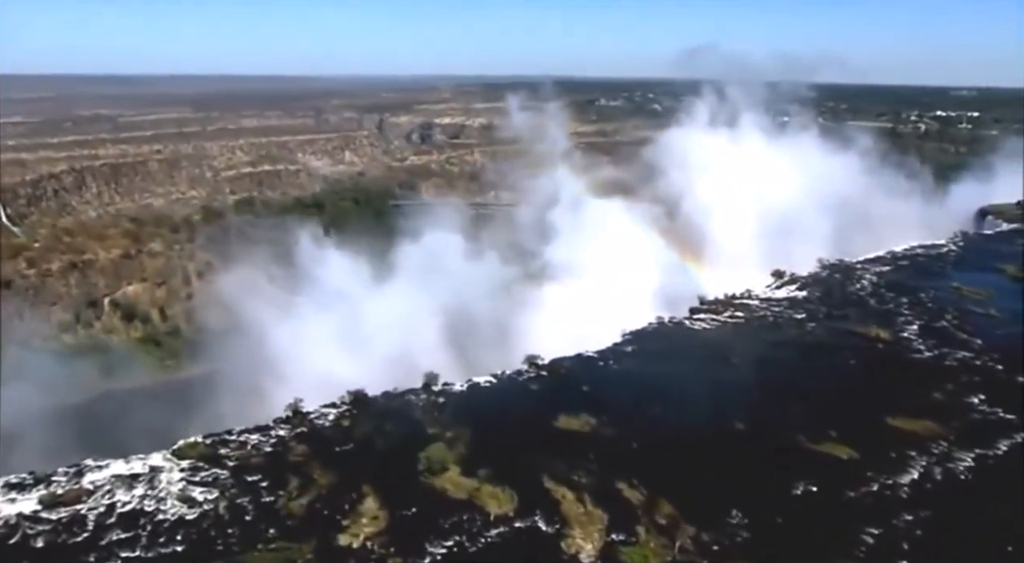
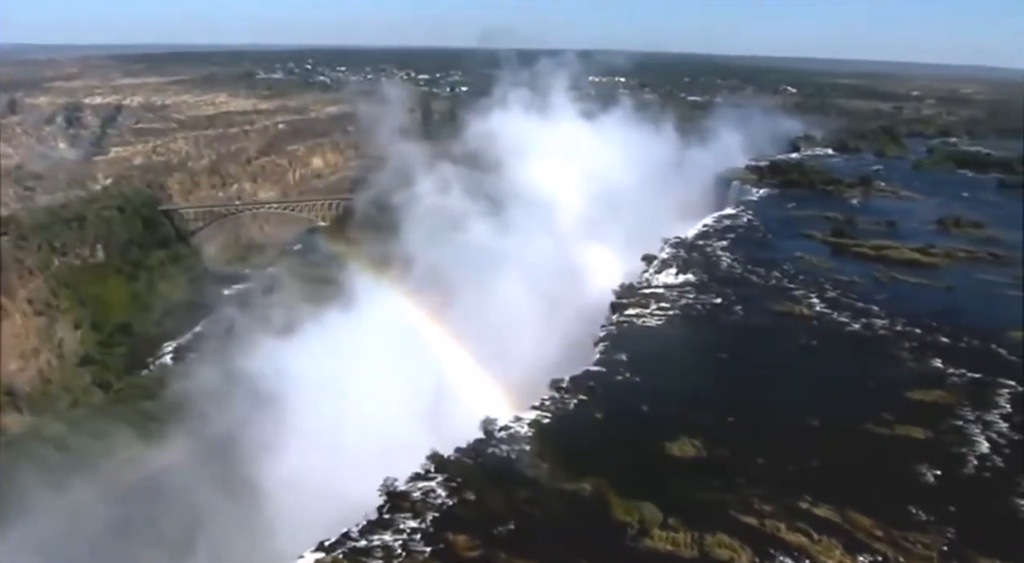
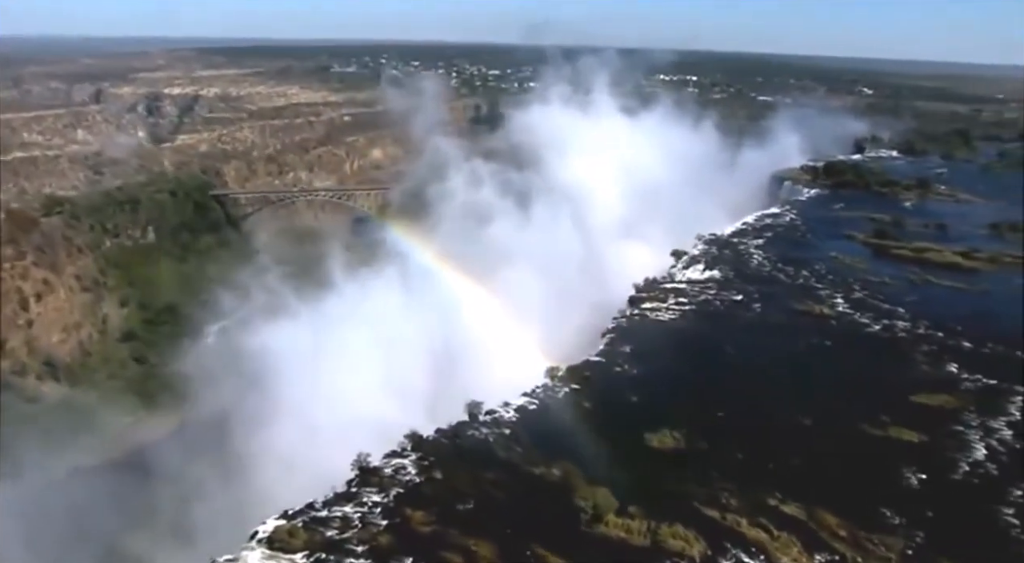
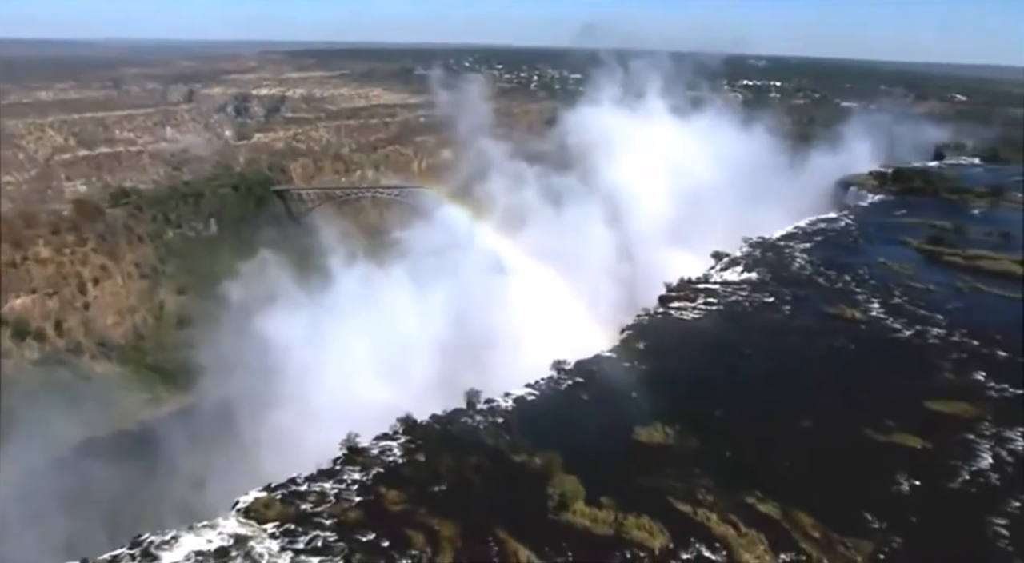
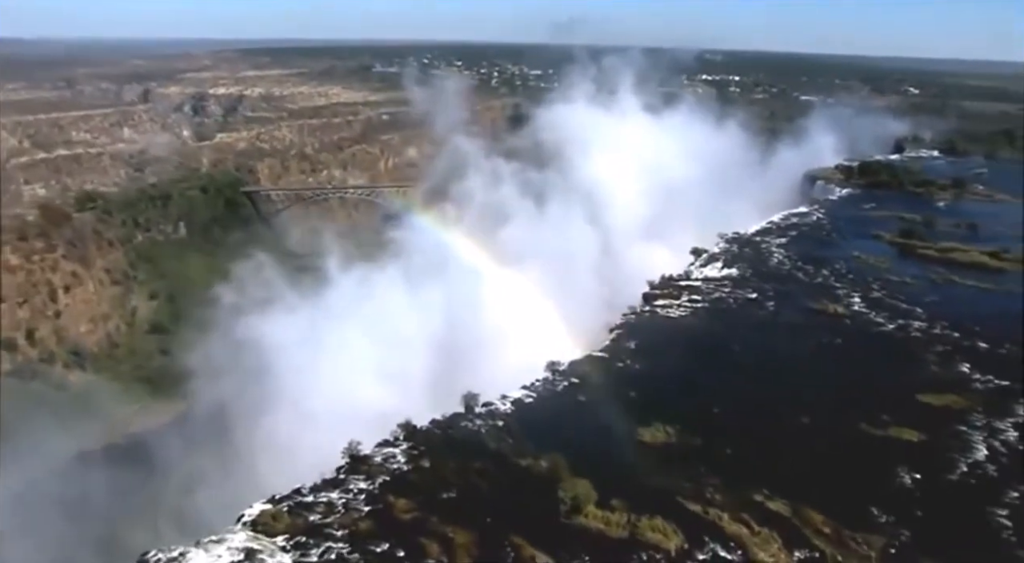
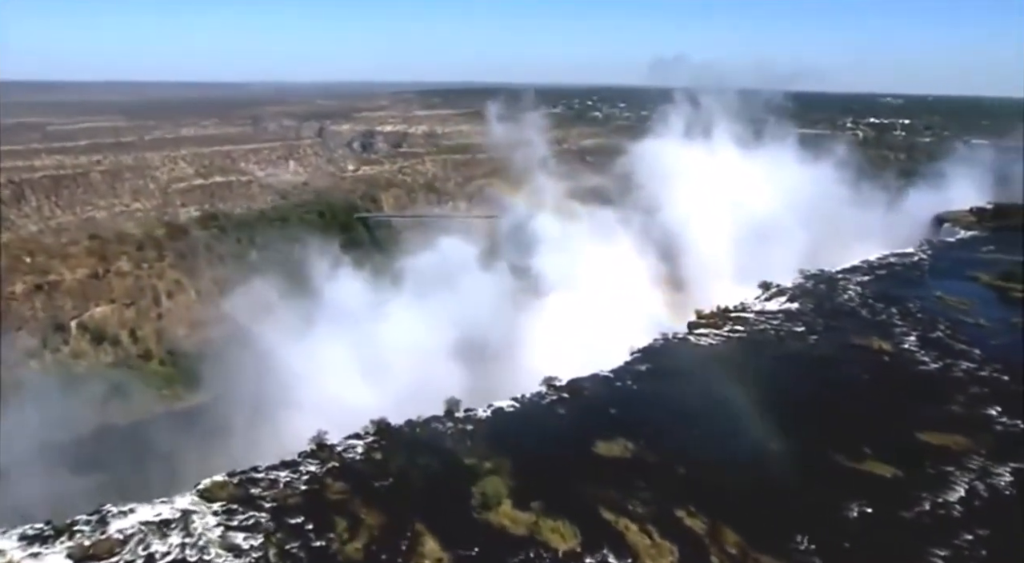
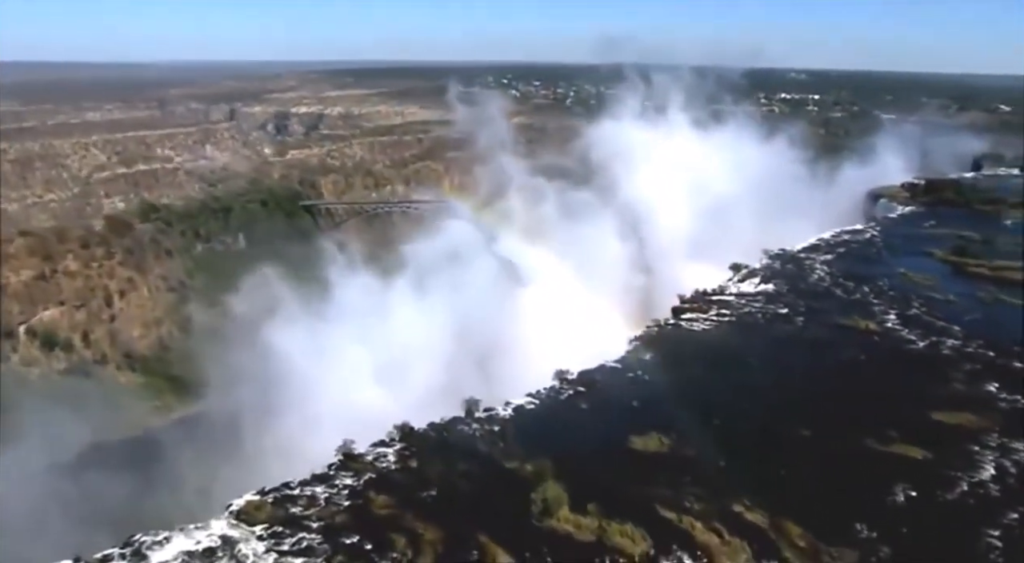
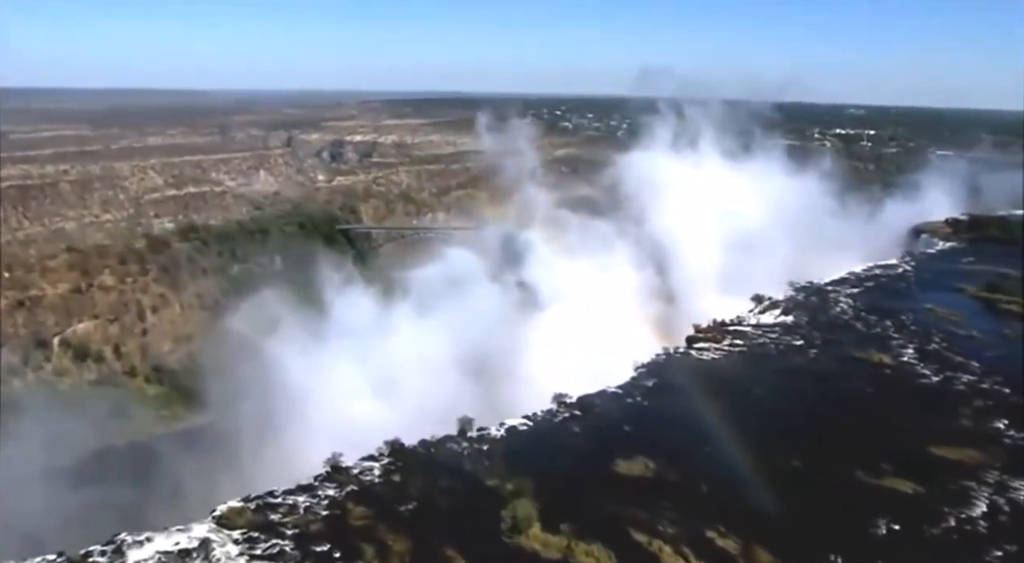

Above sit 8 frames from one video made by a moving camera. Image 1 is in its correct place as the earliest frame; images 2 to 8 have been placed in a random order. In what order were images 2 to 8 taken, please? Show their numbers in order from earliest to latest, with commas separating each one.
6, 8, 7, 4, 5, 3, 2
